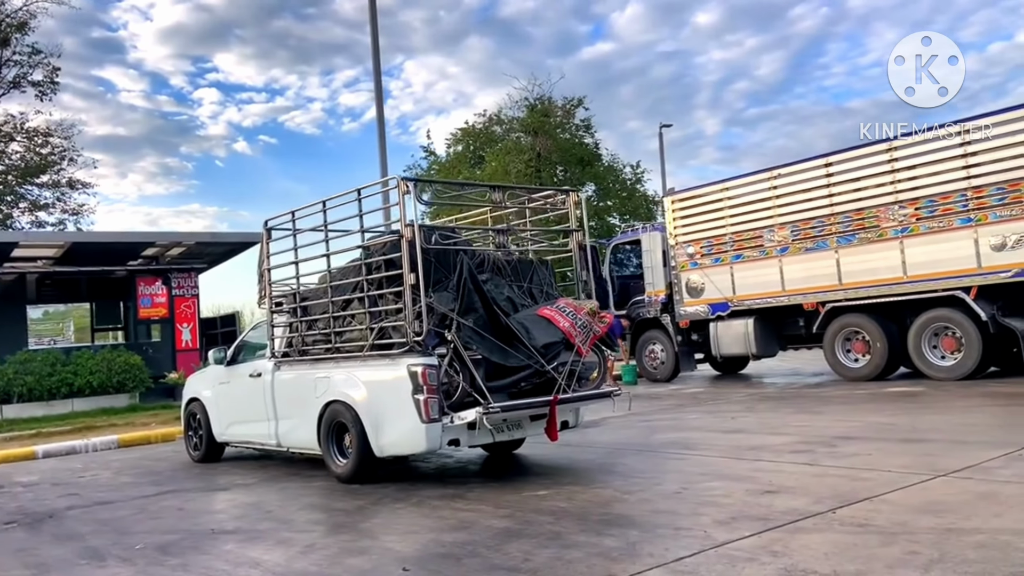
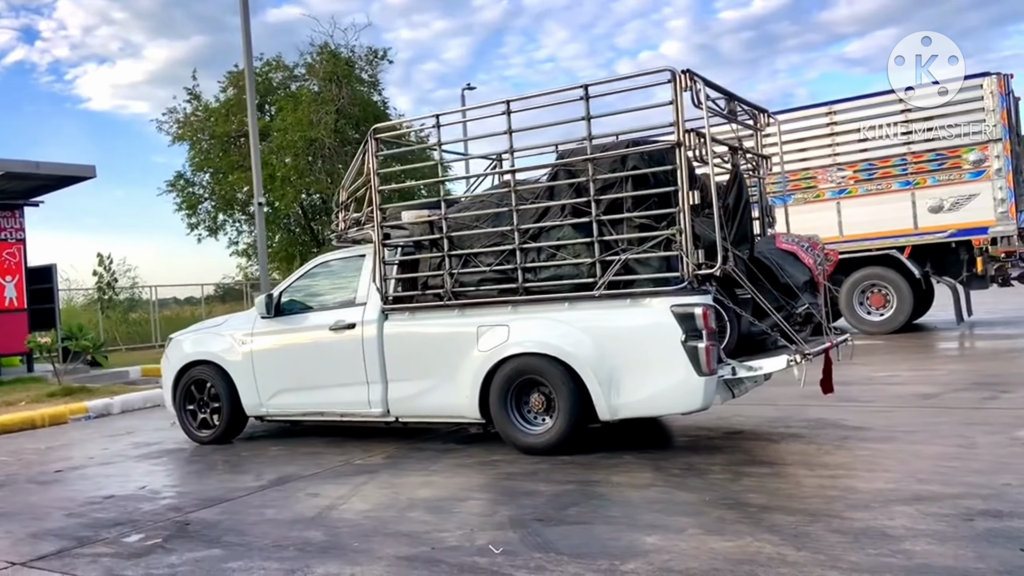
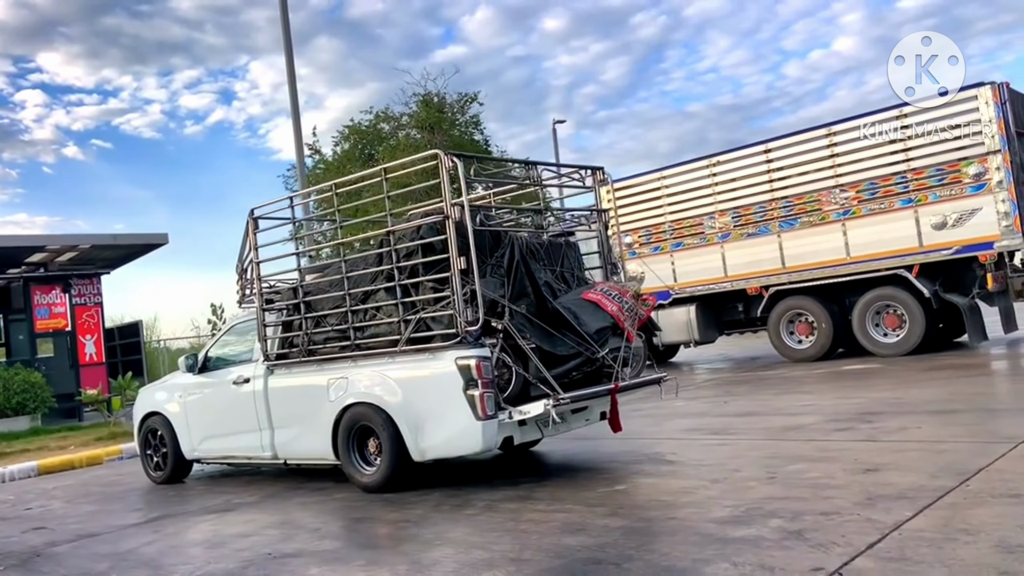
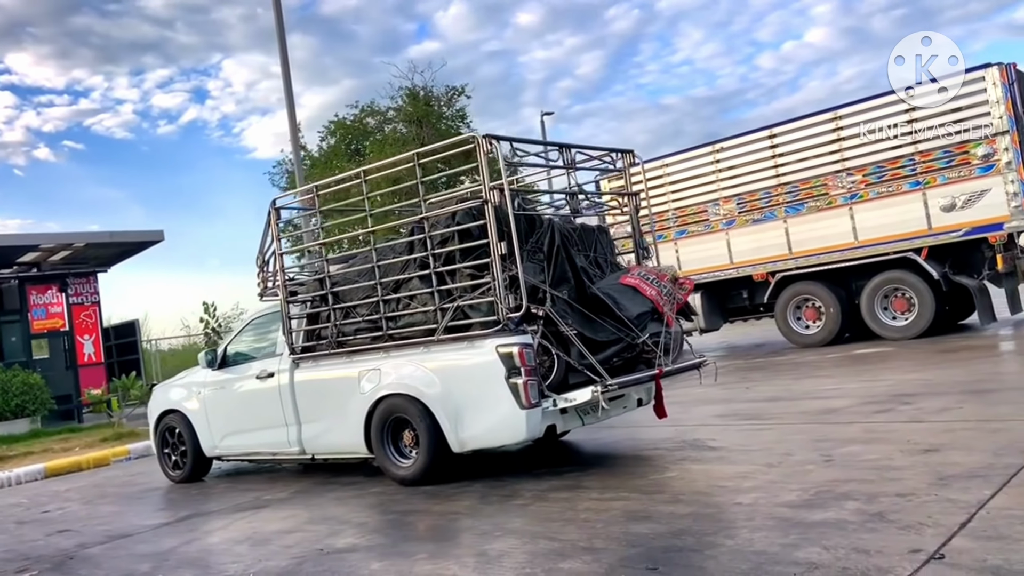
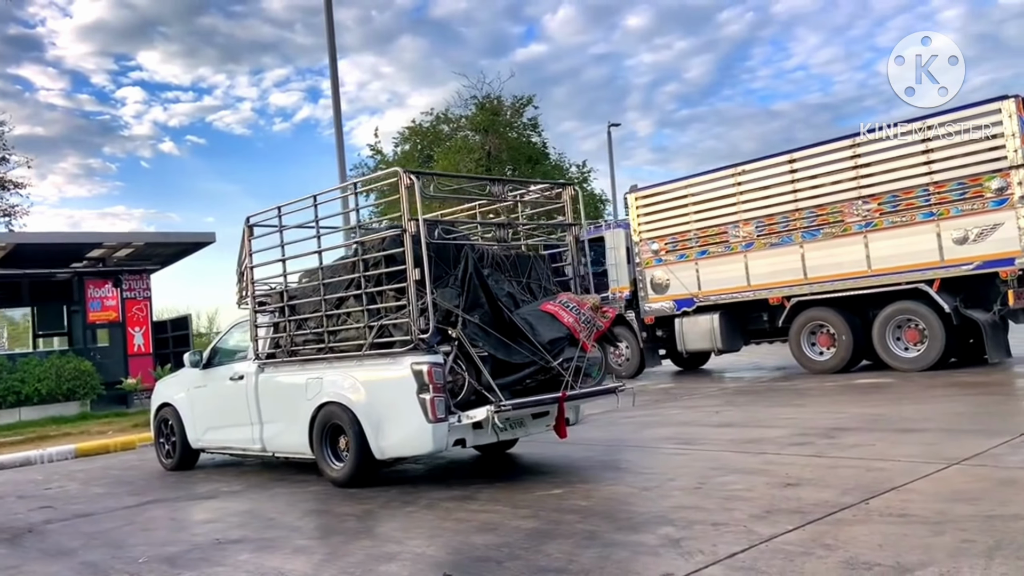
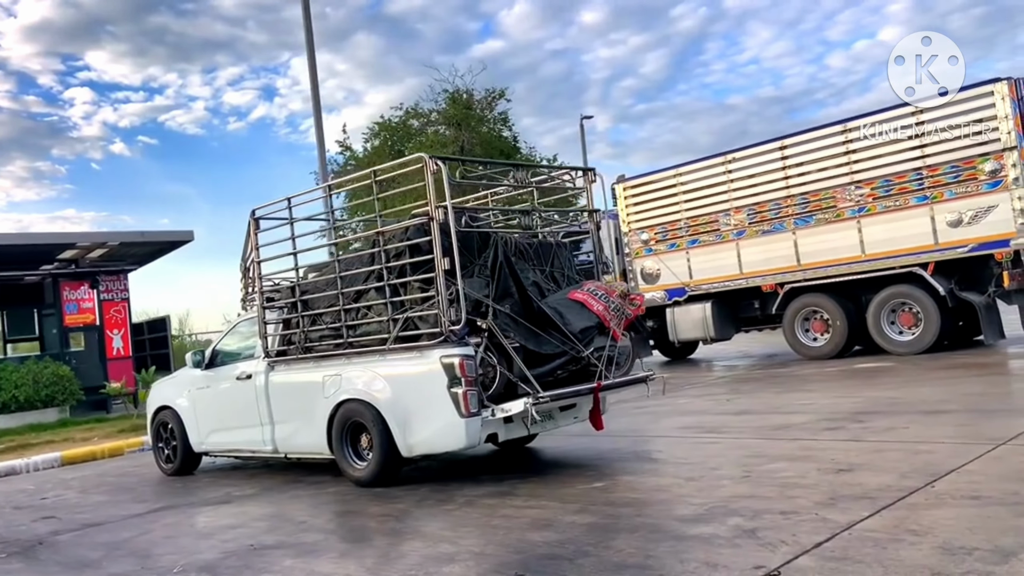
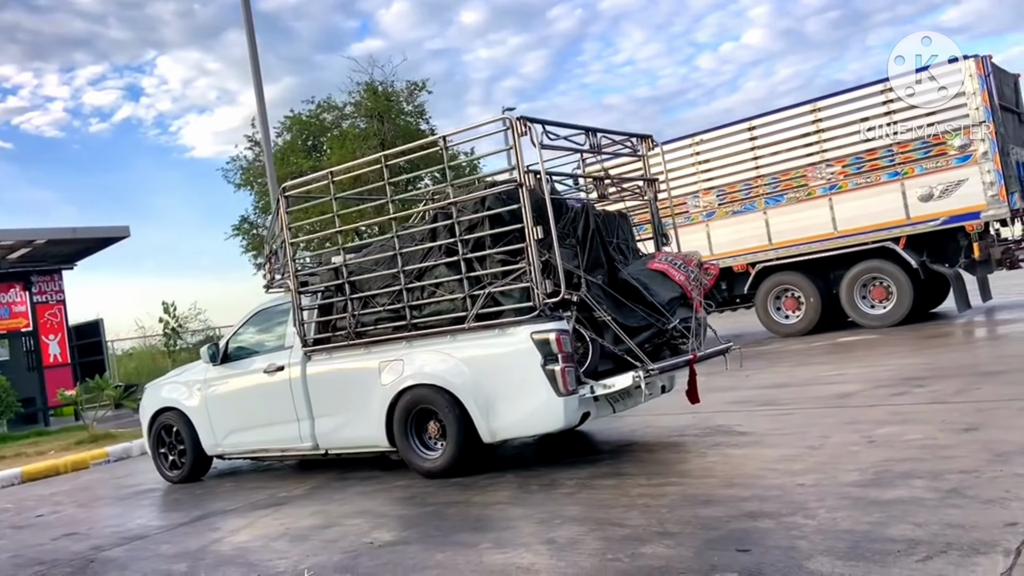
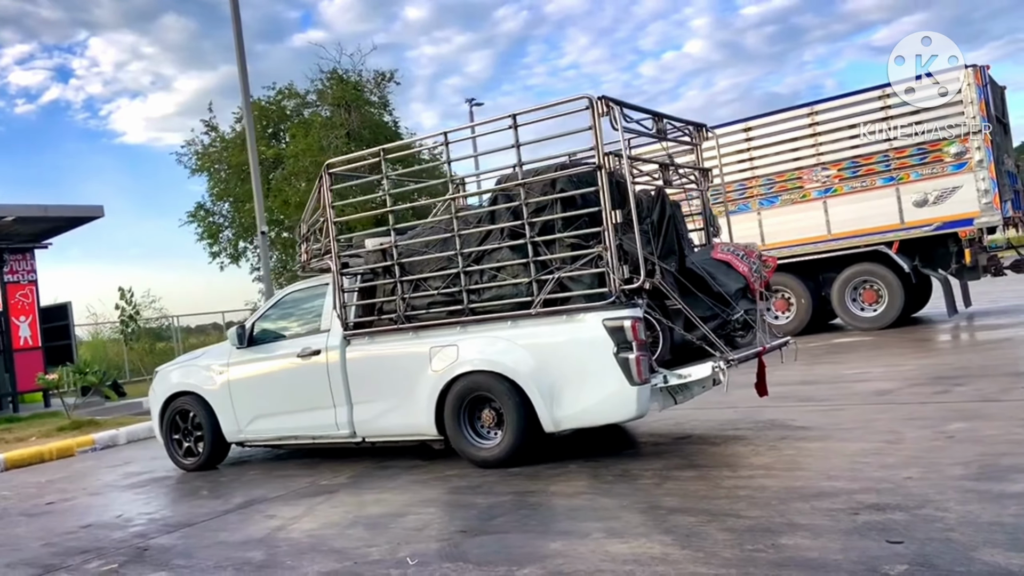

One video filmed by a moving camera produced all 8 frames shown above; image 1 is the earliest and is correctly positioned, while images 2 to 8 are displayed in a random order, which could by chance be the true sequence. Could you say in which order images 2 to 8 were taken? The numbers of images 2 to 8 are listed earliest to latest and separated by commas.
5, 6, 3, 4, 7, 8, 2
